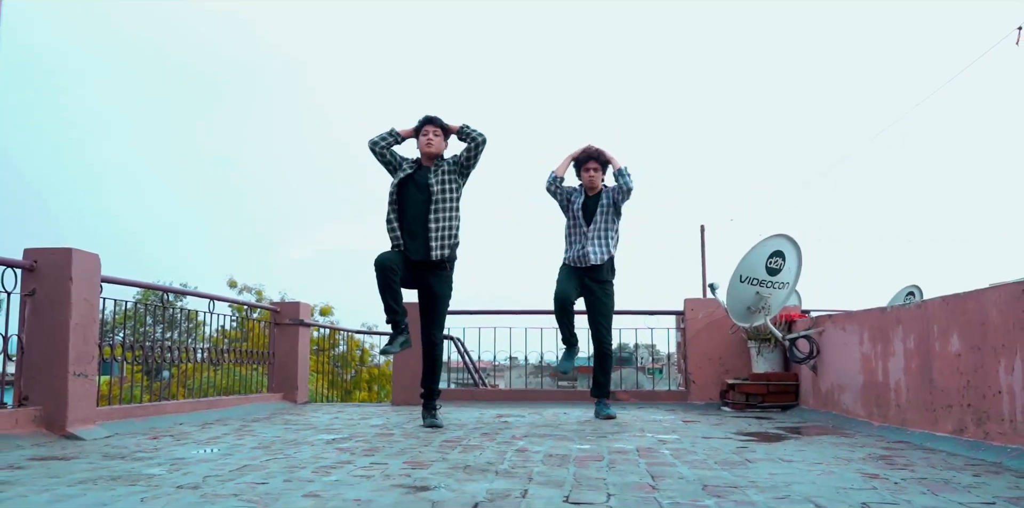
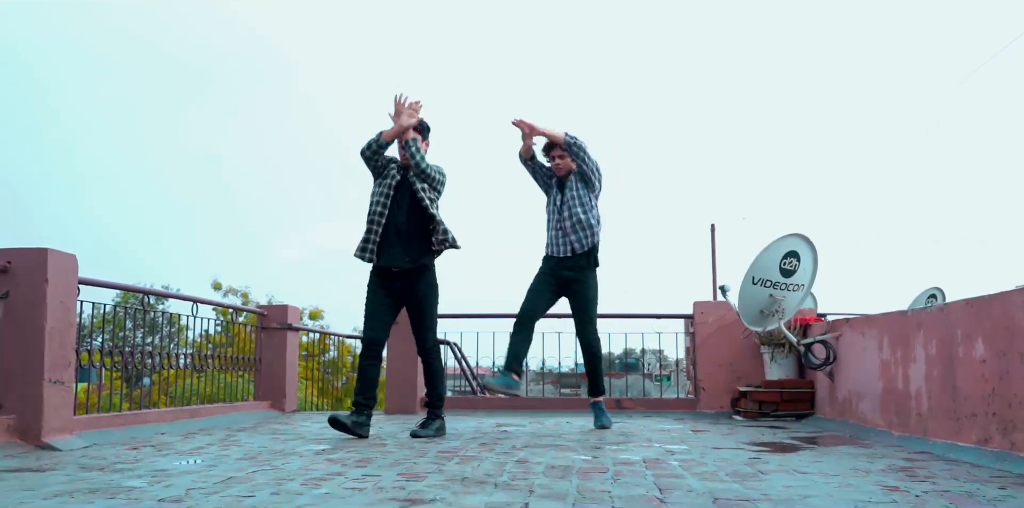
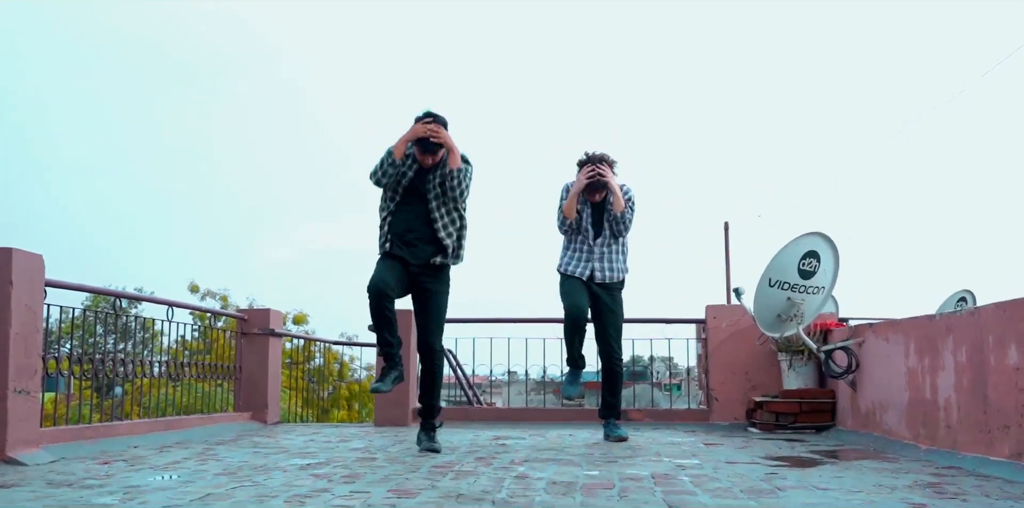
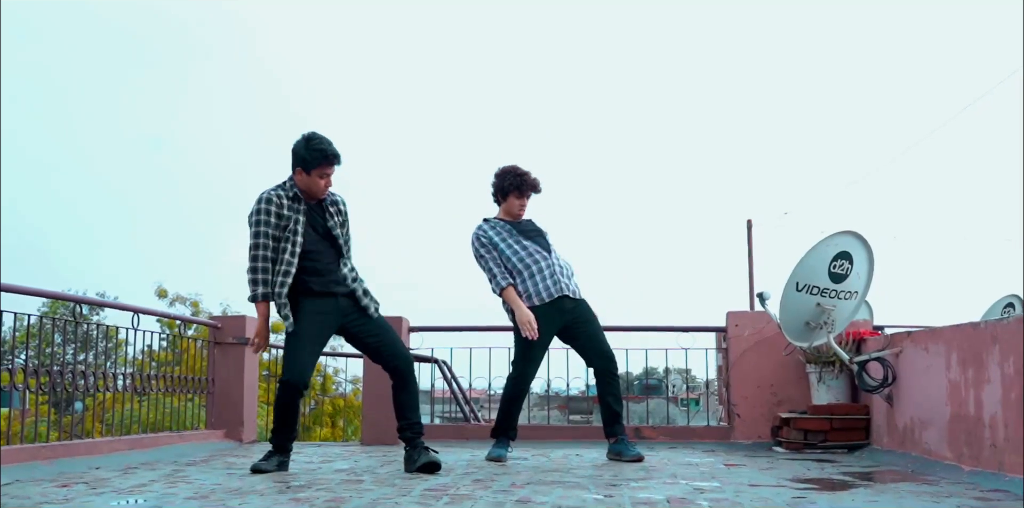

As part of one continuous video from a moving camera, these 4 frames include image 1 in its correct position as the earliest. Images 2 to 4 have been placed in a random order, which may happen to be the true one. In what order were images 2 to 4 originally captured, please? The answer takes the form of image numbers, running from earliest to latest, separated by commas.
3, 4, 2
